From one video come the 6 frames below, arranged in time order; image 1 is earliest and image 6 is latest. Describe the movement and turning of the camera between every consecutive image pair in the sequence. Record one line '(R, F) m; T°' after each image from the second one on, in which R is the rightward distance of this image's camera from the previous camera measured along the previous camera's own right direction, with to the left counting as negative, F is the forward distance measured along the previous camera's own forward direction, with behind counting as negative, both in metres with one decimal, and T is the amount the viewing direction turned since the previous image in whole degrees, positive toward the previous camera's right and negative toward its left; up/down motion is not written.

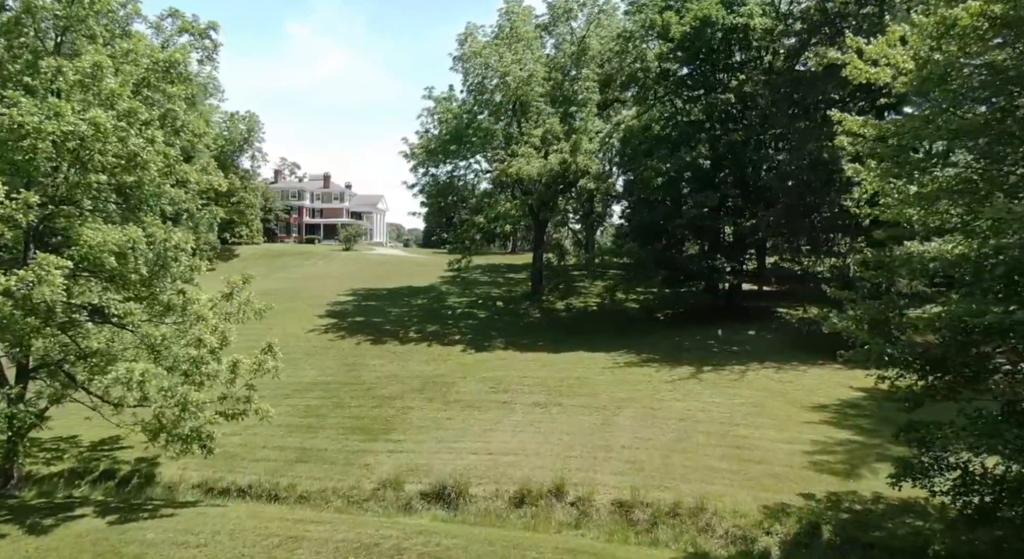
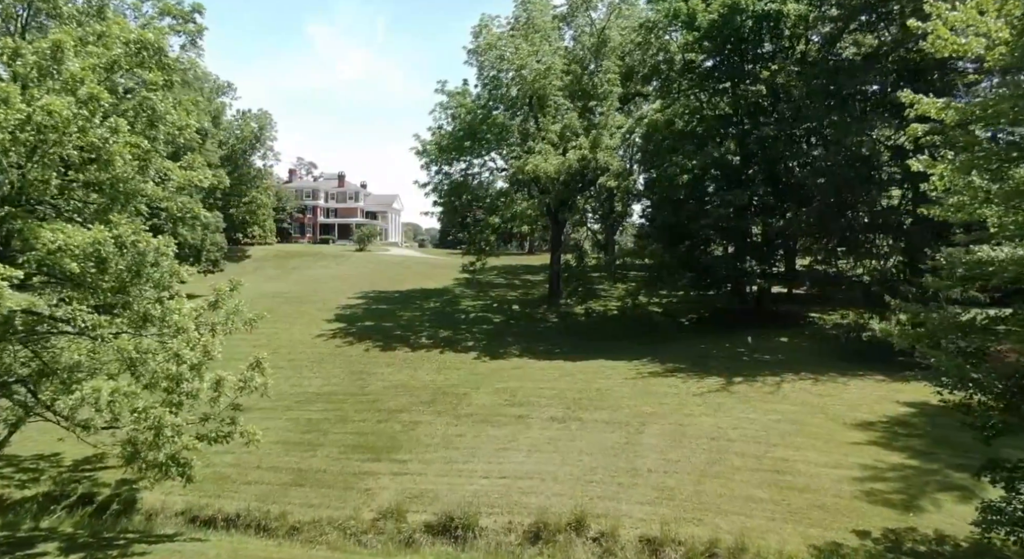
(0.0, +1.1) m; -1°
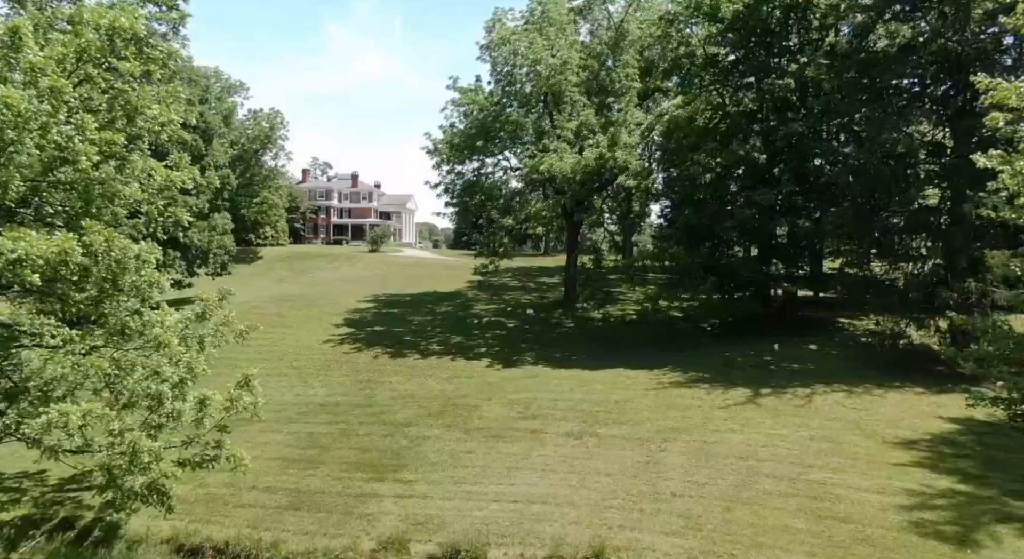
(0.0, +0.8) m; -1°
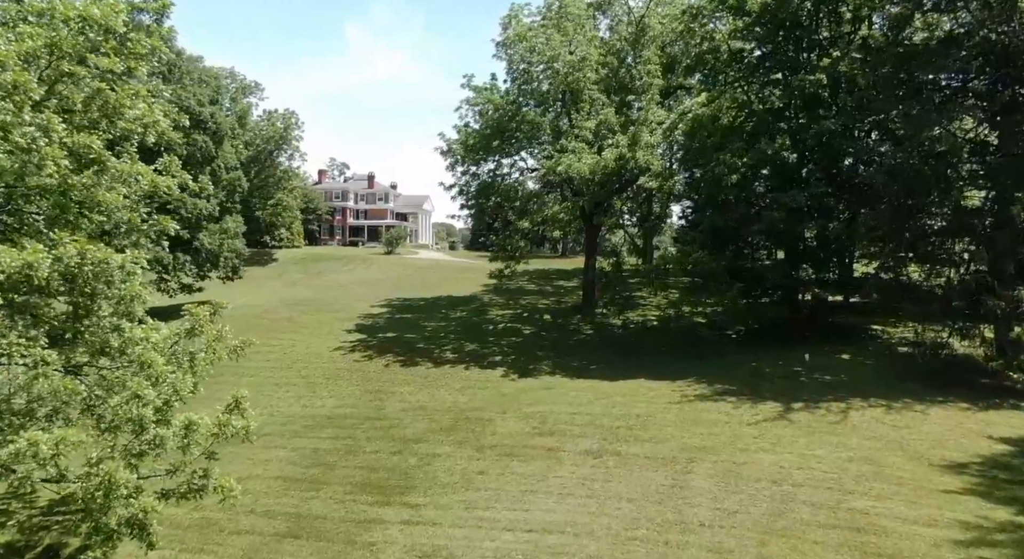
(0.0, +0.8) m; -1°
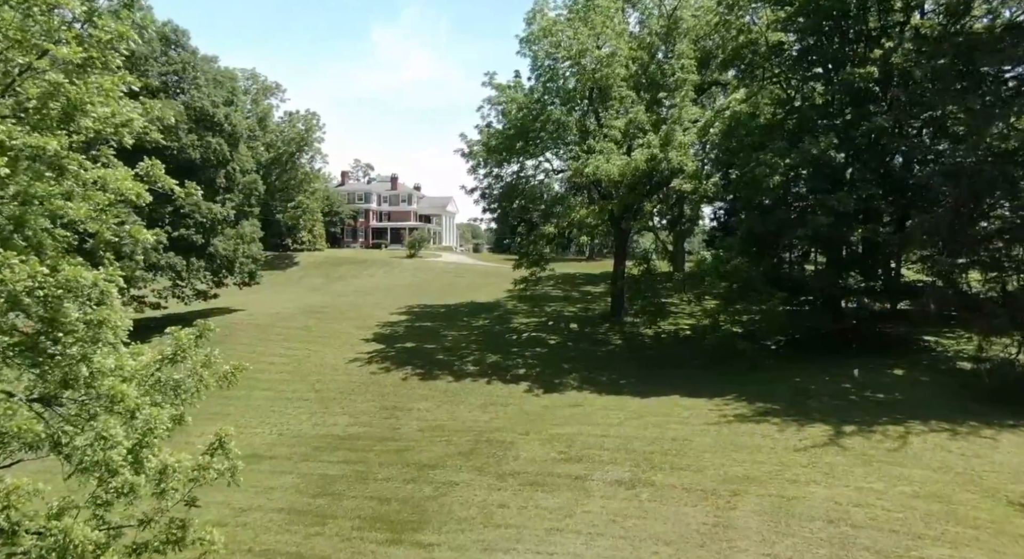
(0.0, +1.1) m; -2°
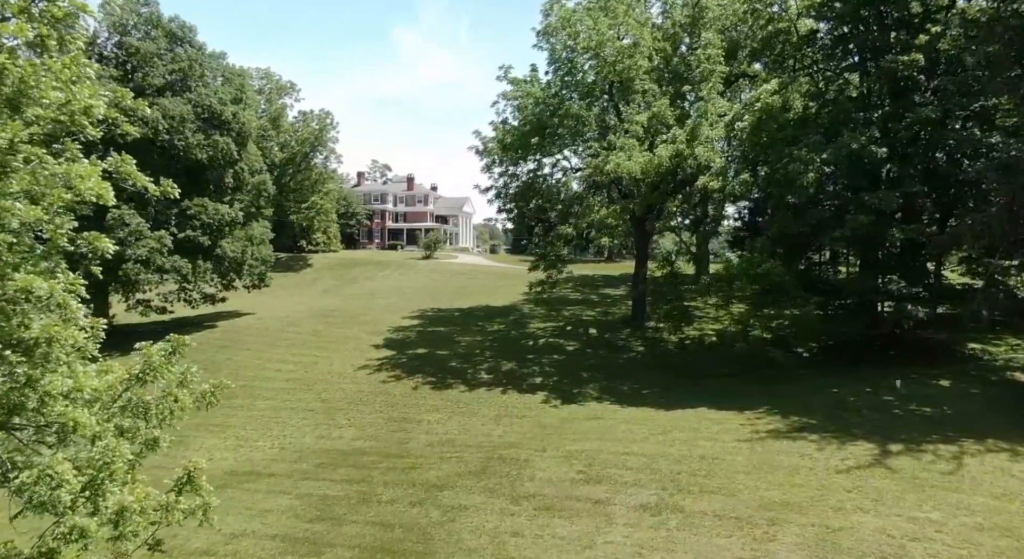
(+0.1, +0.9) m; -1°
